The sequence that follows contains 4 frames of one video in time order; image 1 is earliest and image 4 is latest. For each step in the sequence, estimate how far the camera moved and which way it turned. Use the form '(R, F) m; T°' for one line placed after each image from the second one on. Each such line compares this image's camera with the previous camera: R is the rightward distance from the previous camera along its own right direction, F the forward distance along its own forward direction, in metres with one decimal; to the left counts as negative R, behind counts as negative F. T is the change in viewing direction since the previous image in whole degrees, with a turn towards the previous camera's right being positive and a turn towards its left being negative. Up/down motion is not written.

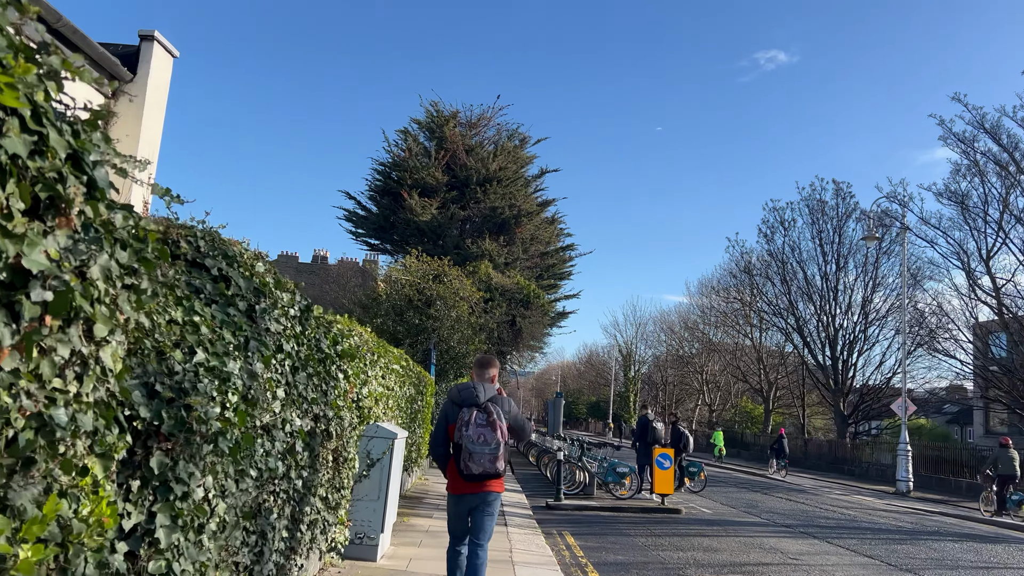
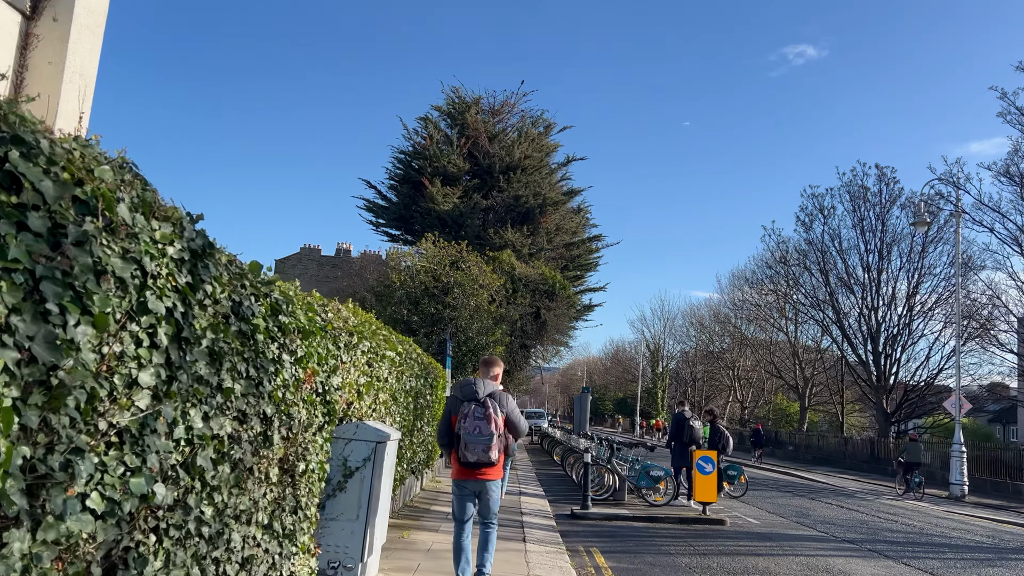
(+0.1, +1.4) m; -2°
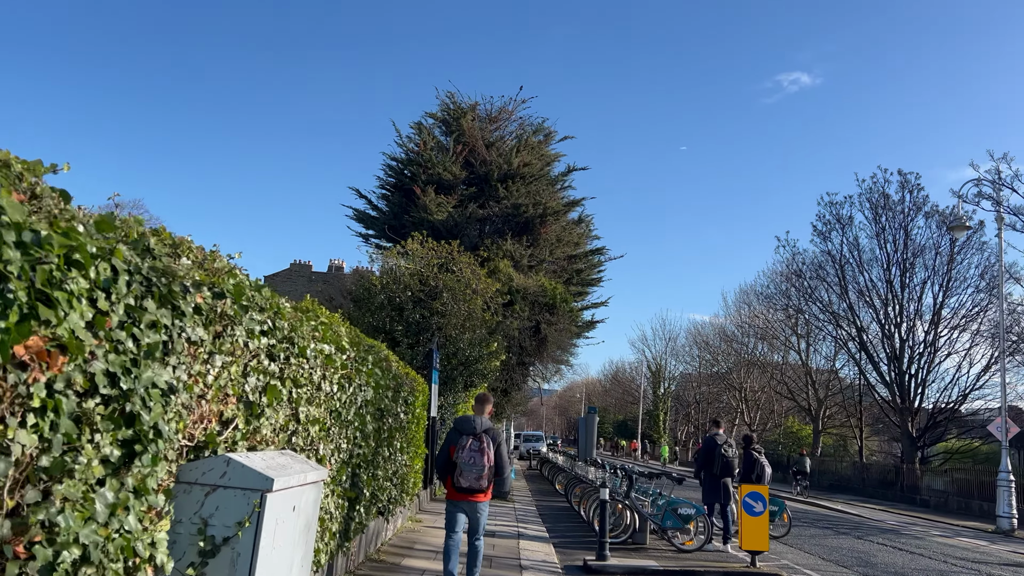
(0.0, +2.4) m; 0°
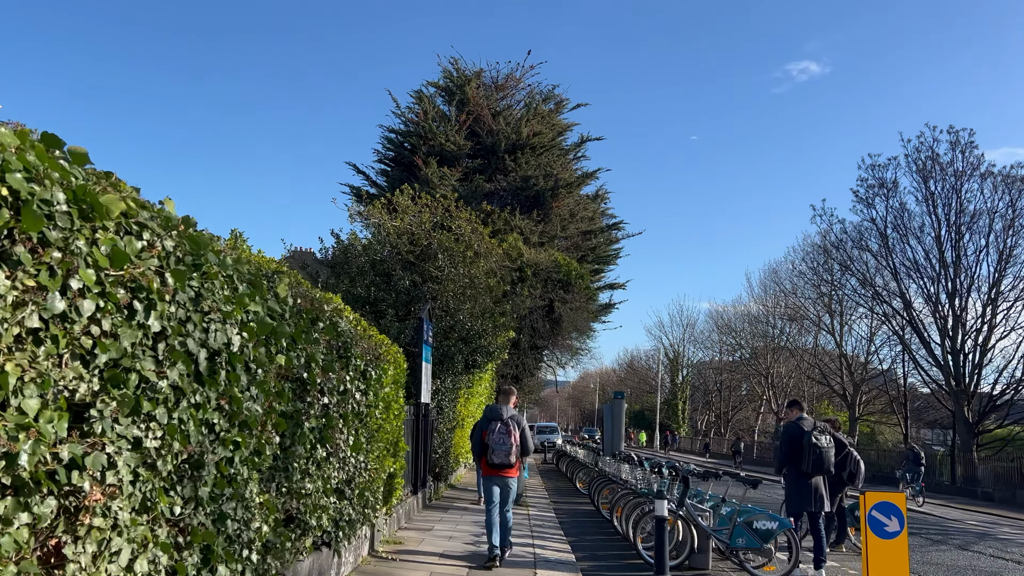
(0.0, +2.9) m; -1°
